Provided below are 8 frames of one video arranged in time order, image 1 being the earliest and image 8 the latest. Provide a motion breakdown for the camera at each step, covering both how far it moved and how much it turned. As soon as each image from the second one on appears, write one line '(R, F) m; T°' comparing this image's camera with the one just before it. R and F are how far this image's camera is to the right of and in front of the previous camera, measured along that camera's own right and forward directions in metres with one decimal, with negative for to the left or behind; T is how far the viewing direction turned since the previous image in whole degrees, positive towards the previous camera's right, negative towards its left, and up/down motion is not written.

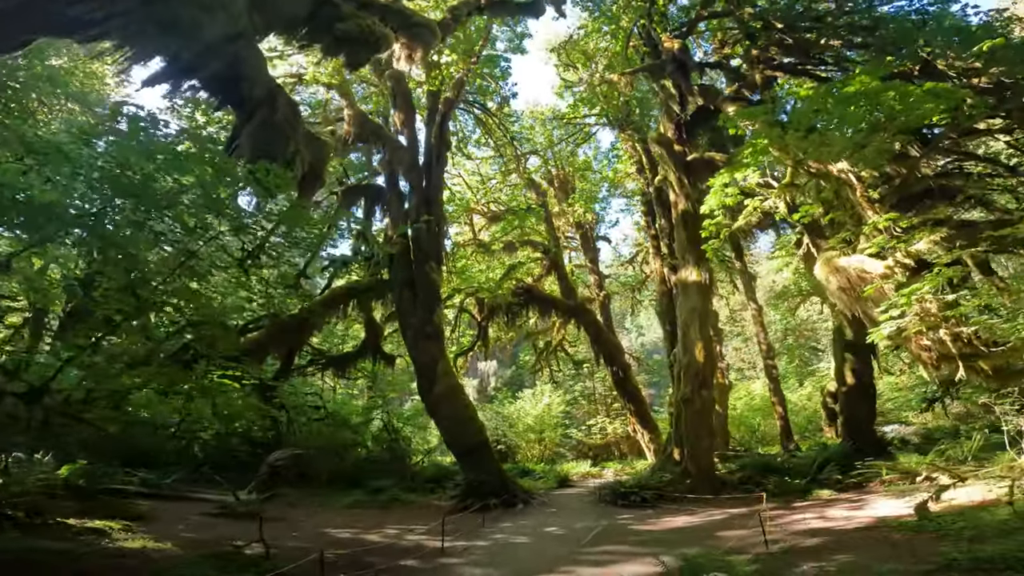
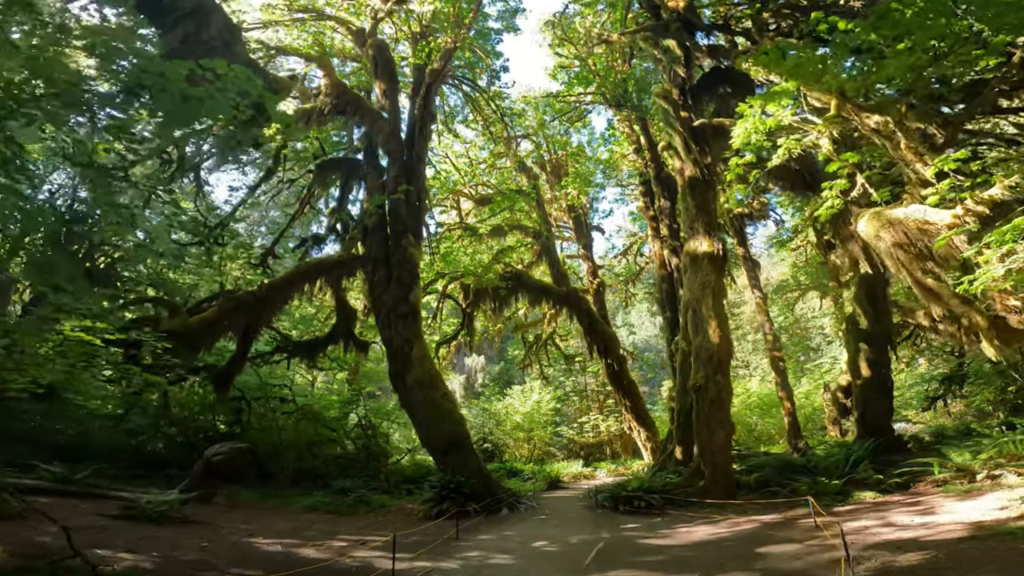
(+0.1, +1.5) m; +1°
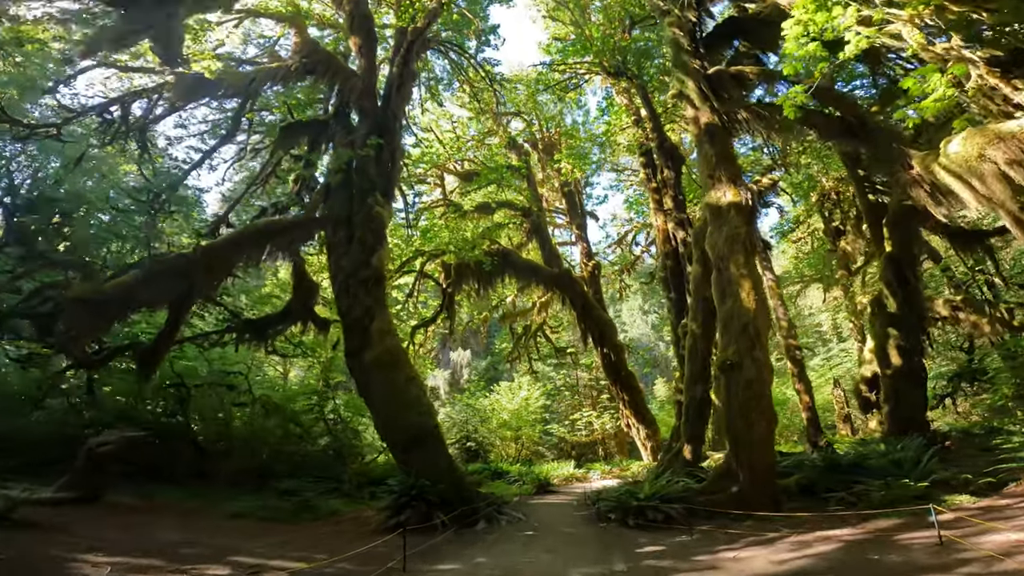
(+0.1, +1.9) m; +1°
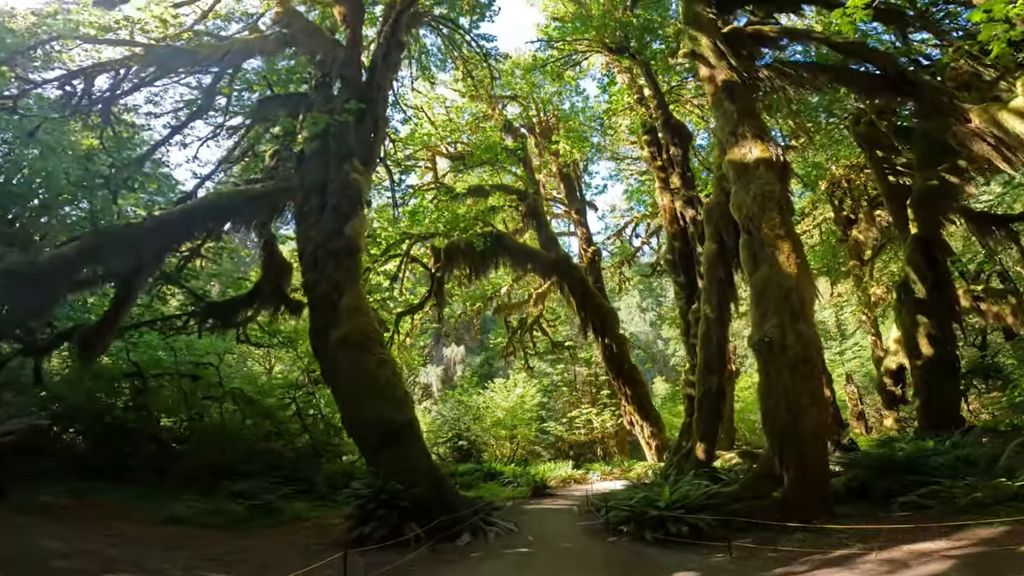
(+0.1, +1.2) m; 0°
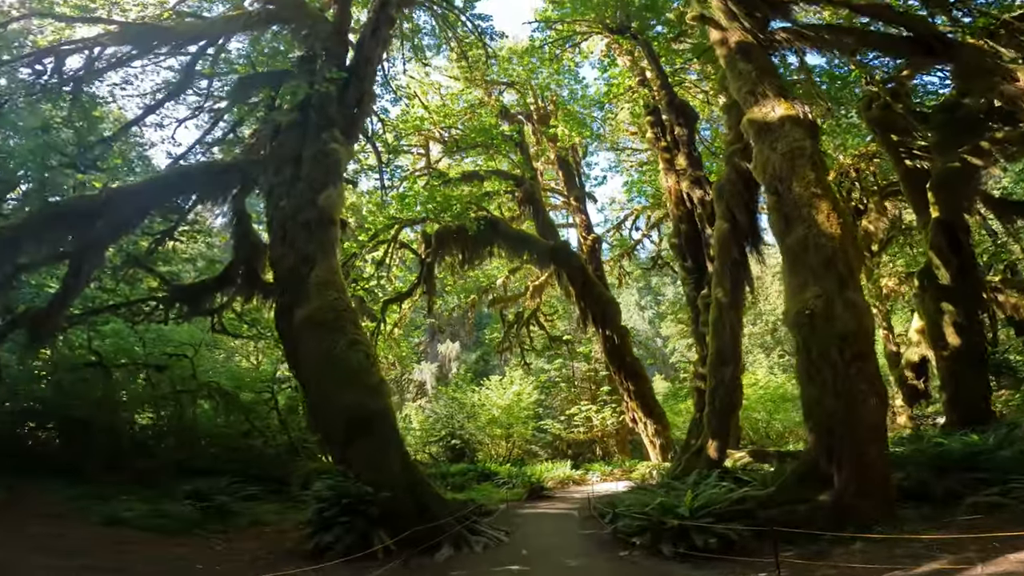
(+0.1, +0.9) m; 0°
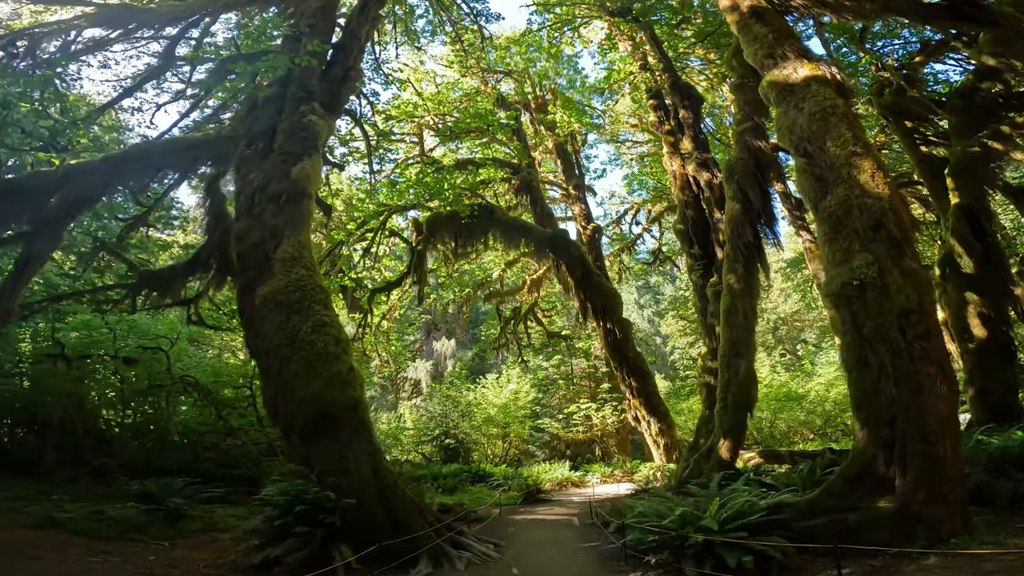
(+0.1, +0.7) m; 0°
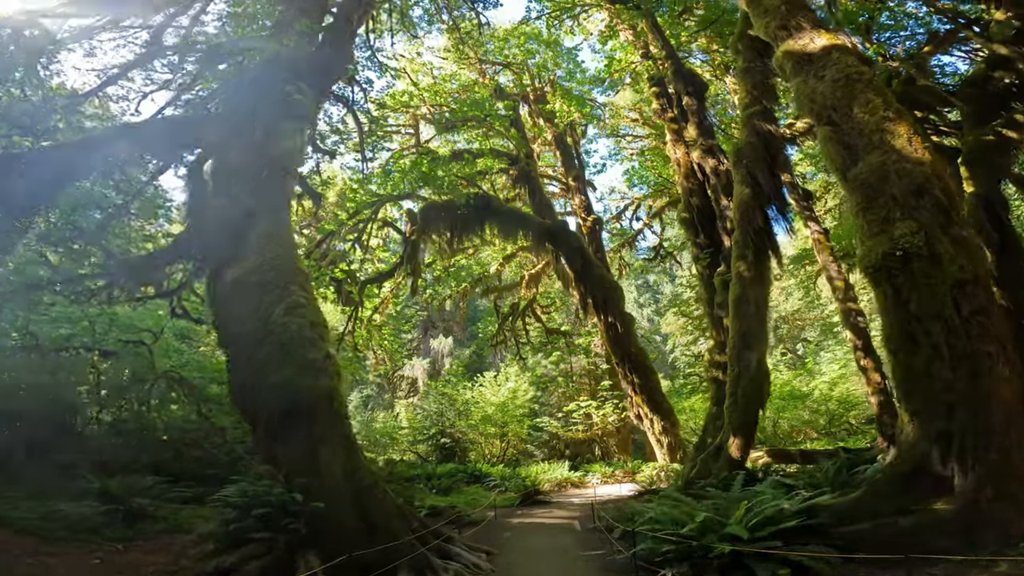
(0.0, +0.5) m; 0°
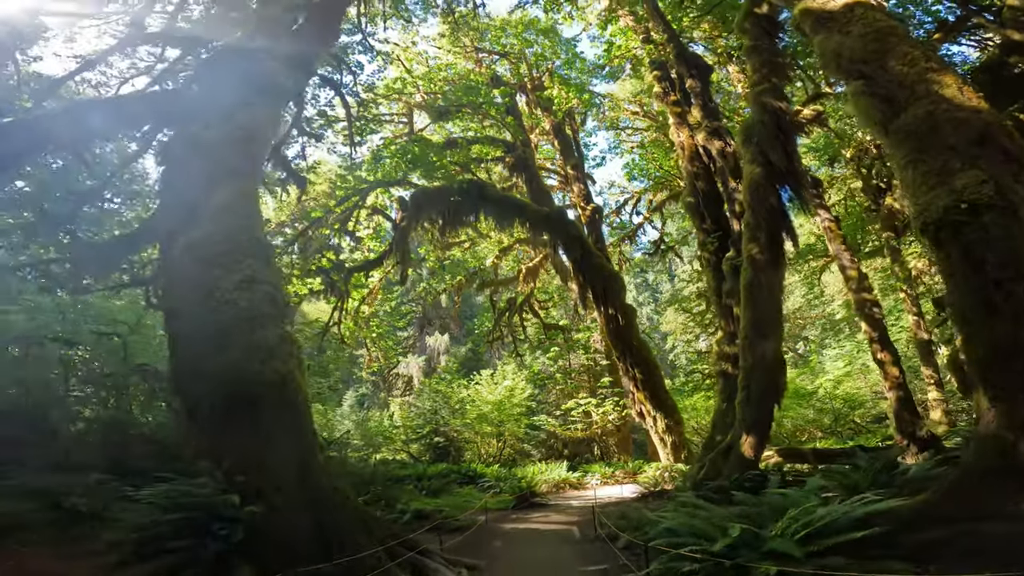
(+0.1, +0.6) m; 0°
